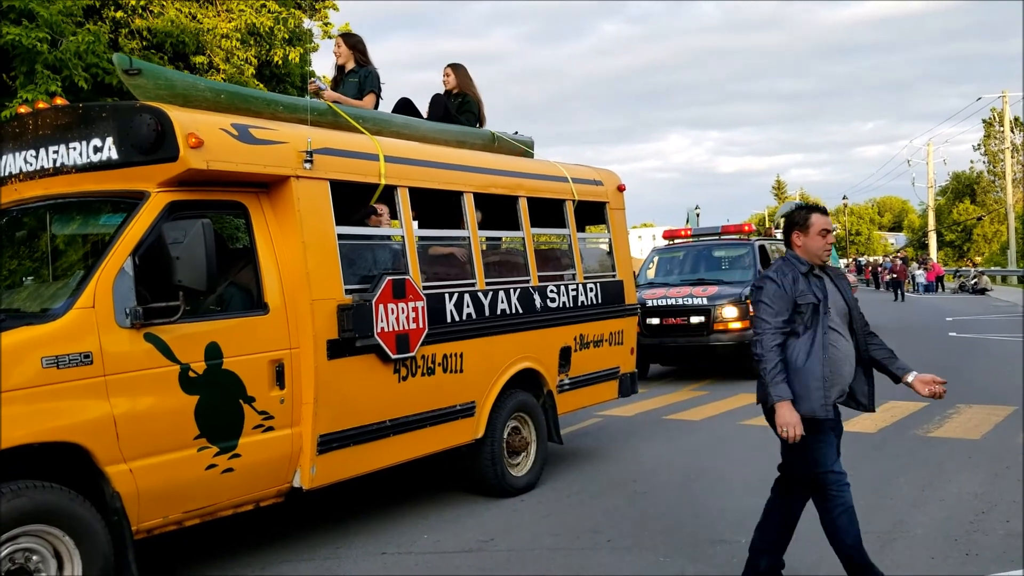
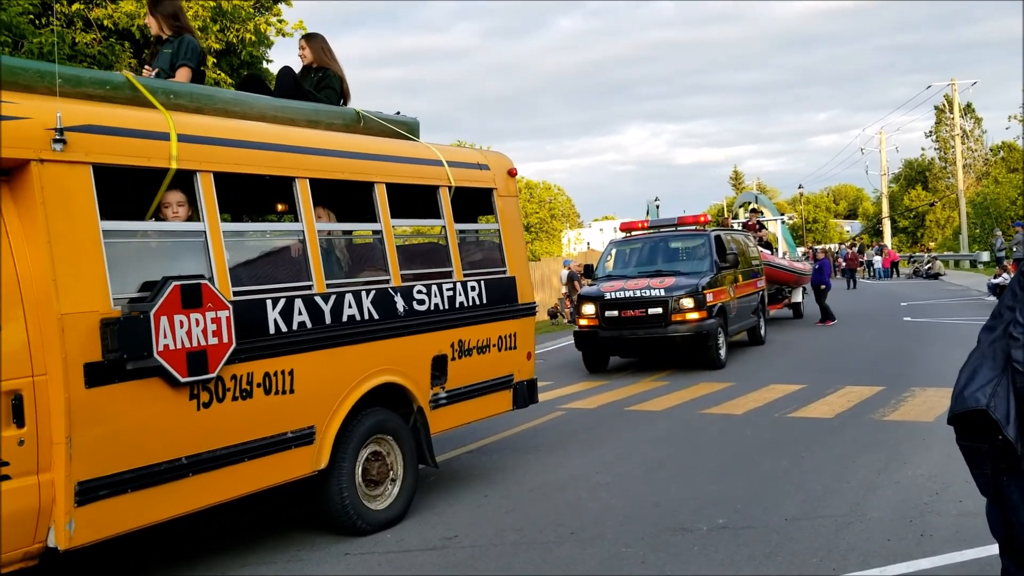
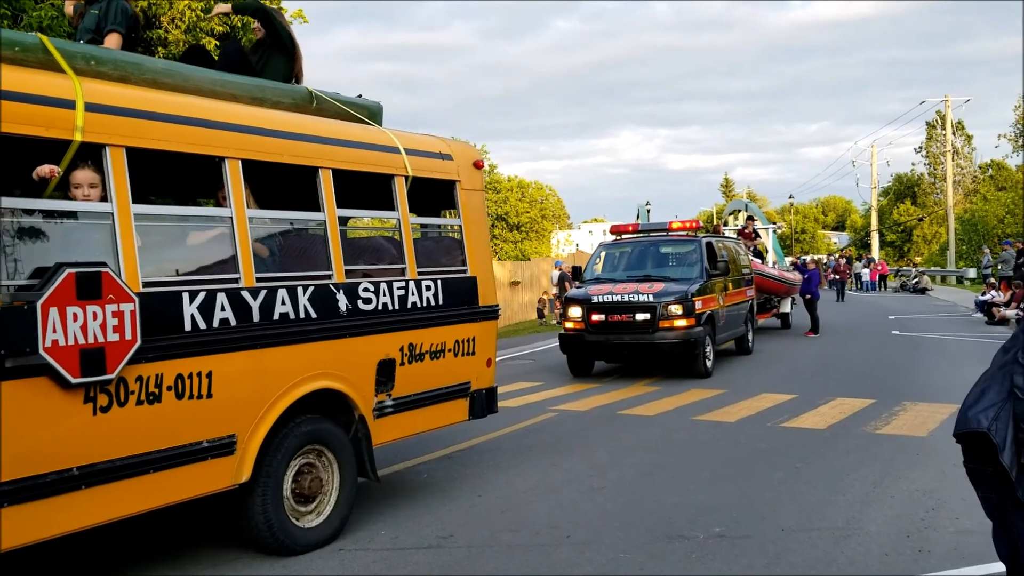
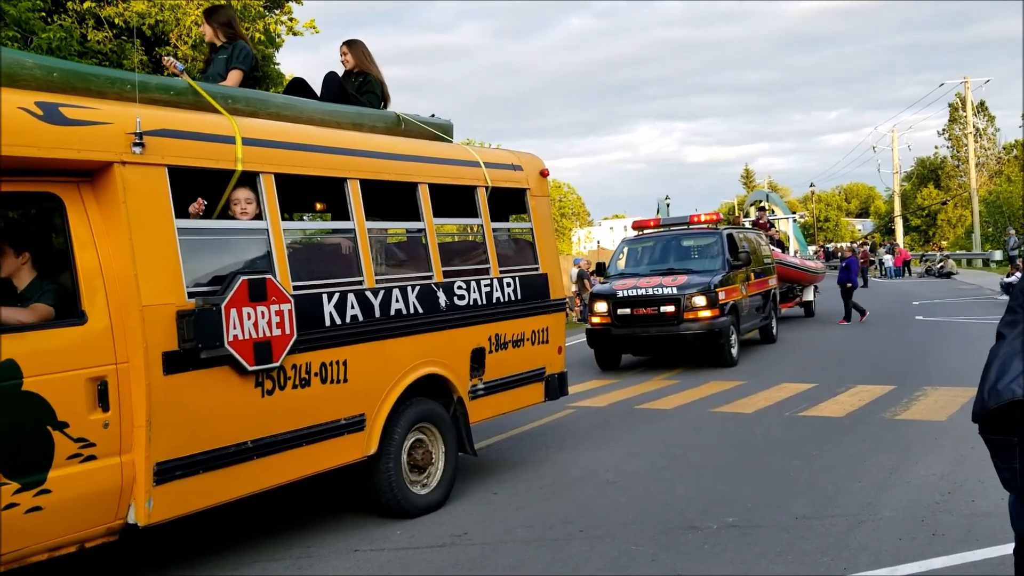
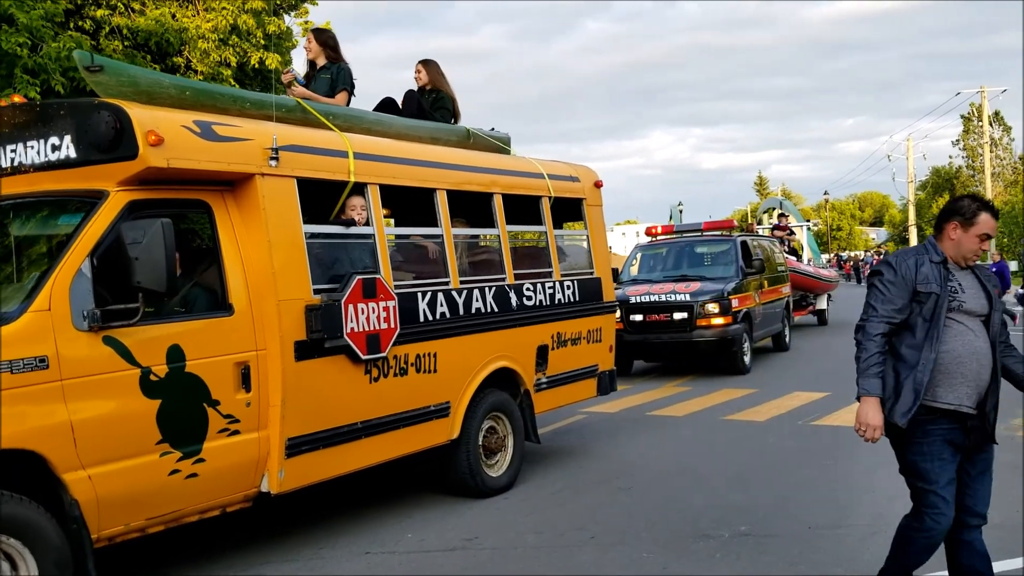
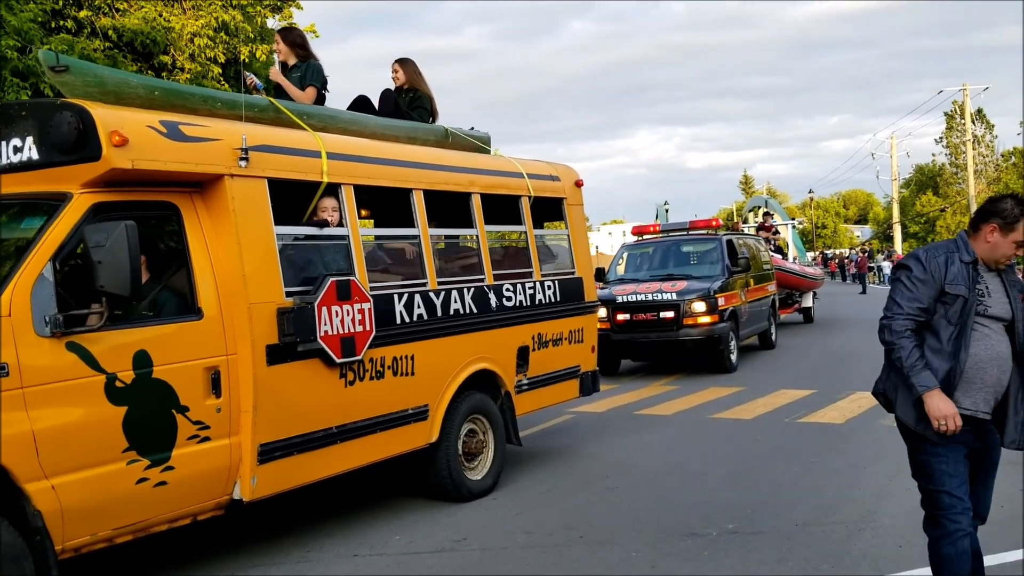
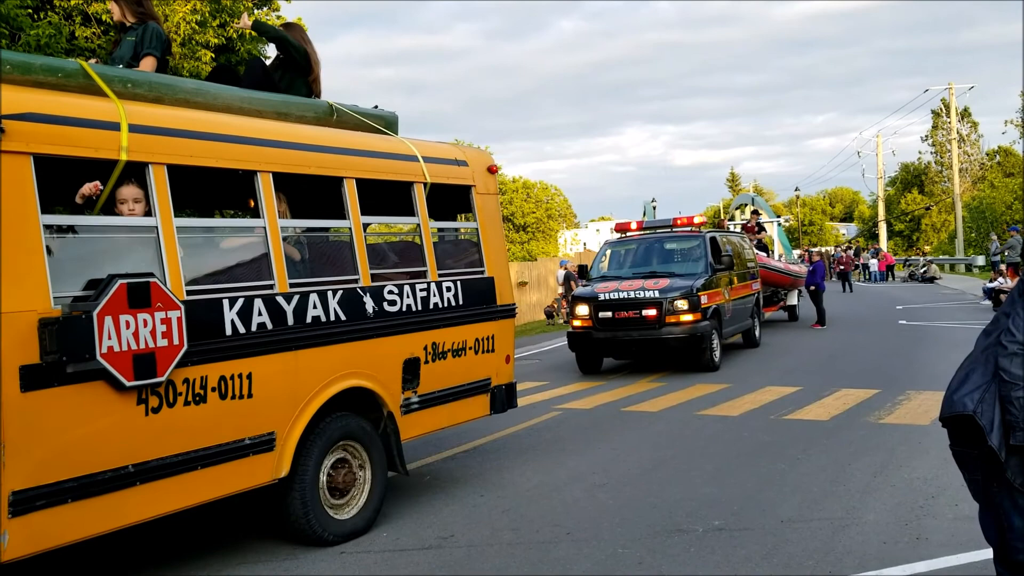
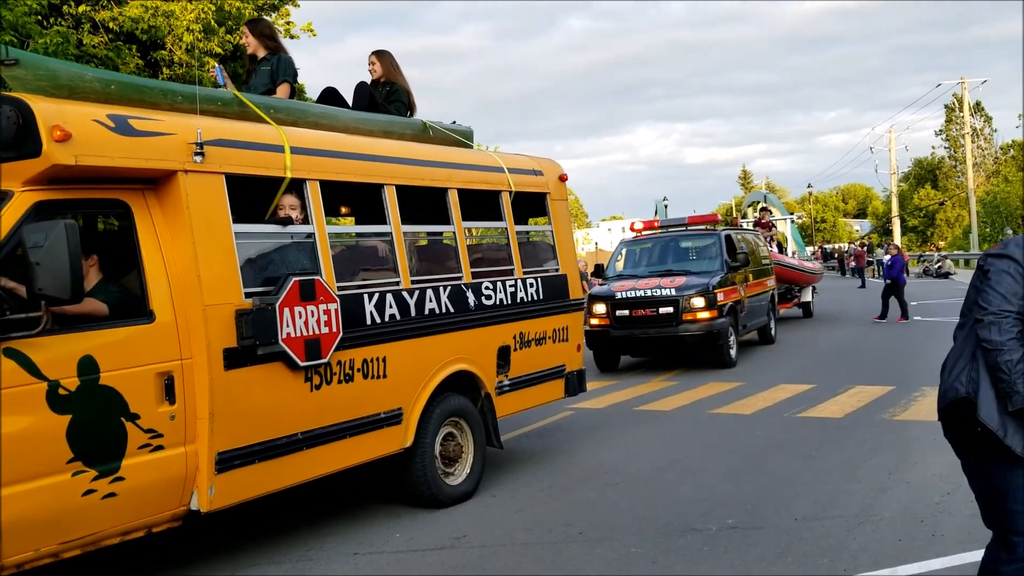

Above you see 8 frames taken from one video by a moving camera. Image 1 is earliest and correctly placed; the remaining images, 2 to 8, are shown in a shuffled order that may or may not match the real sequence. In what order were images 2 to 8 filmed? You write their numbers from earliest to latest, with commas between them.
5, 6, 8, 4, 2, 7, 3
